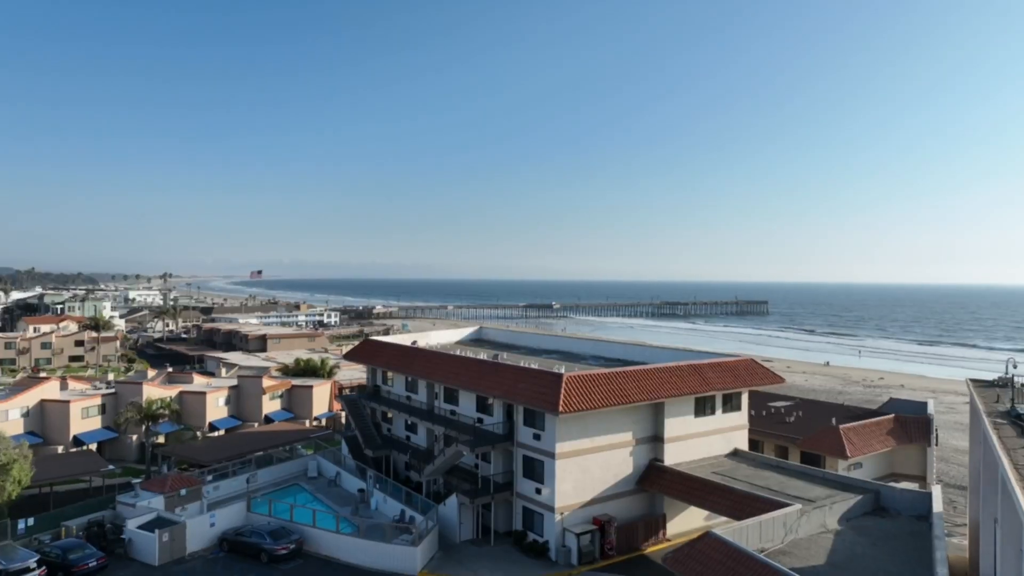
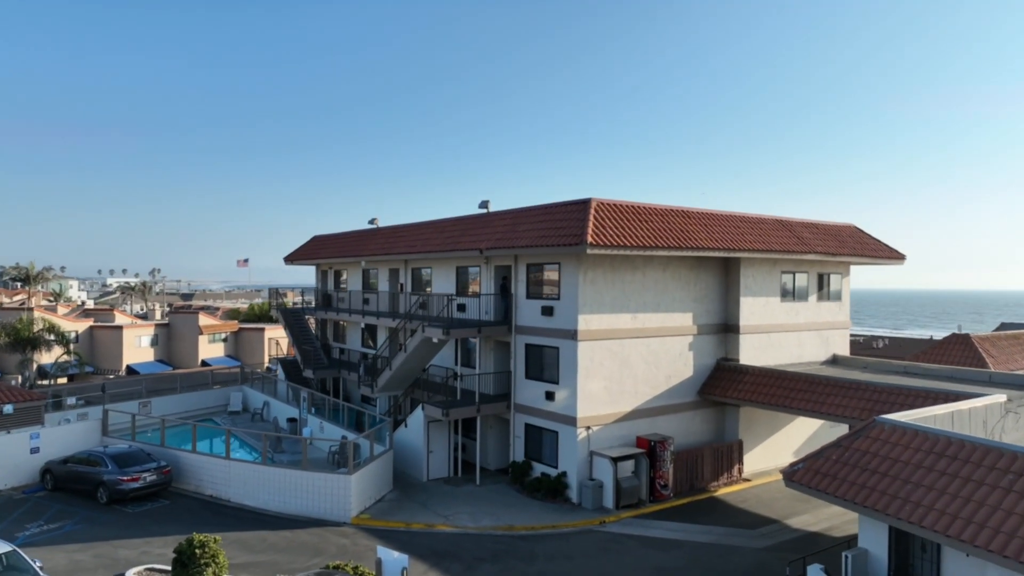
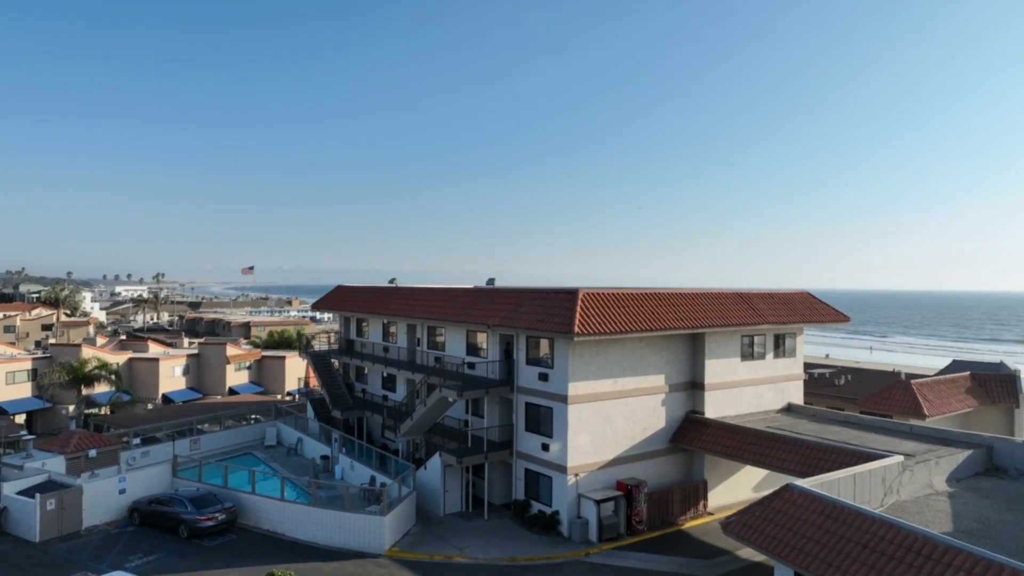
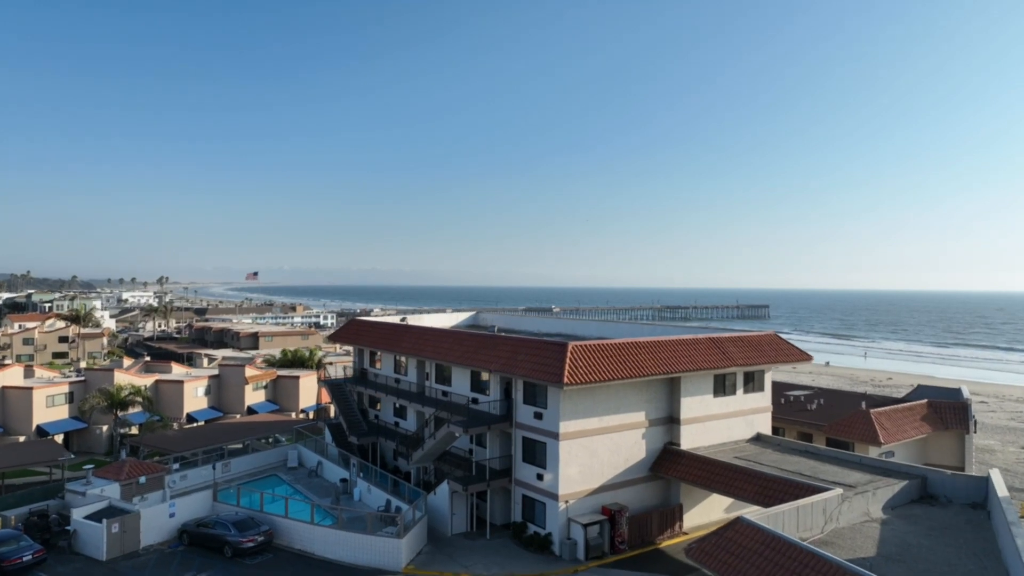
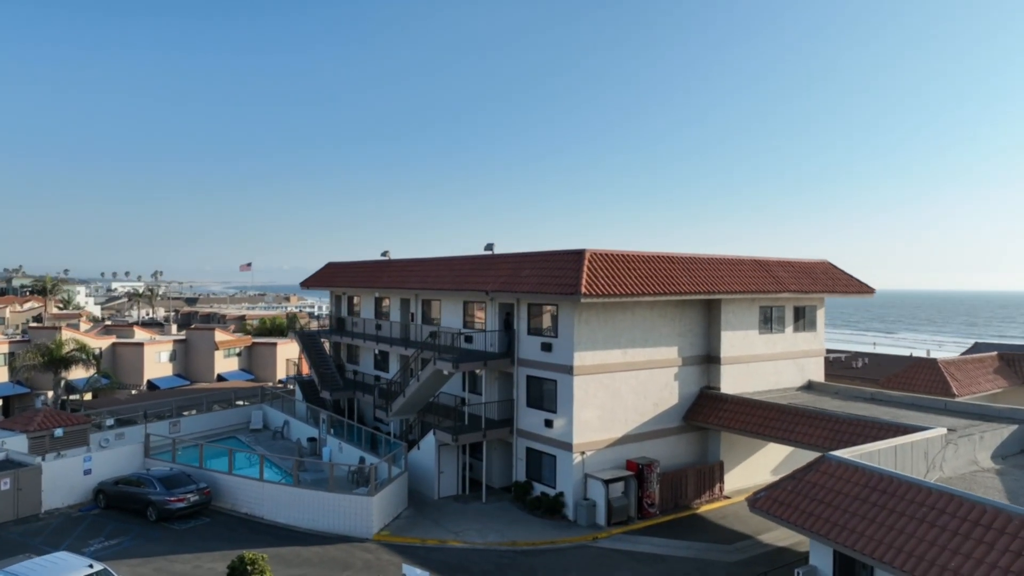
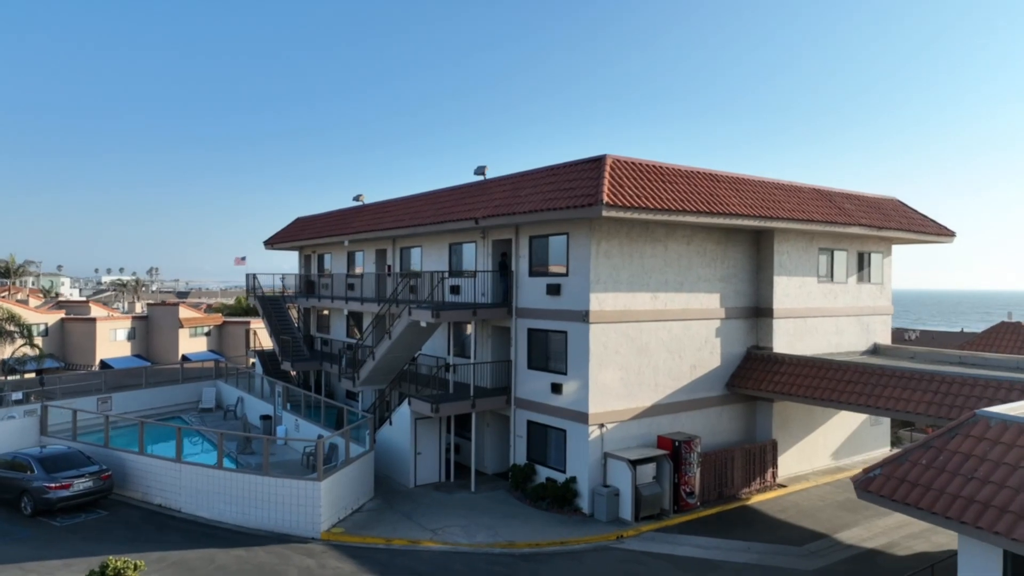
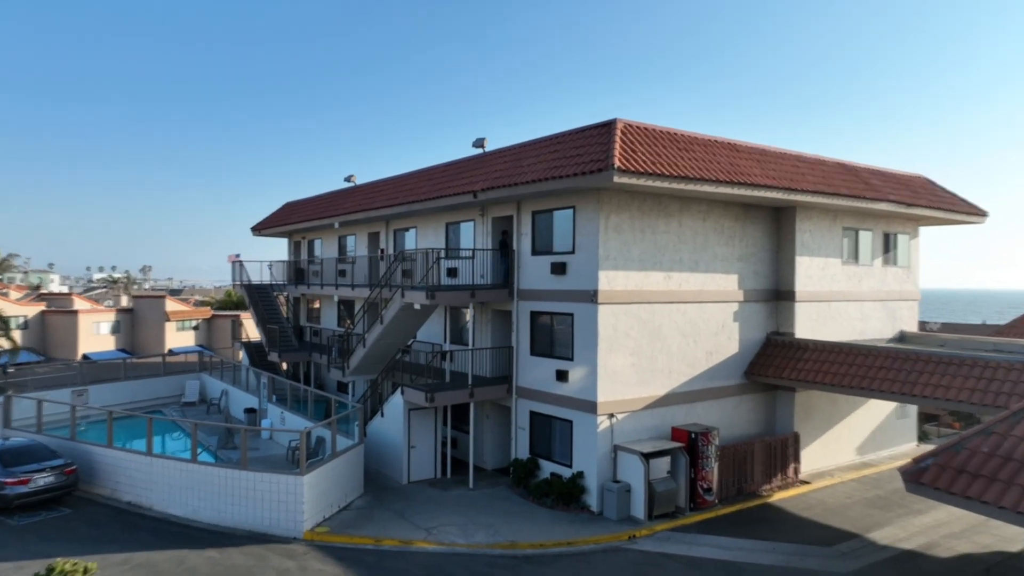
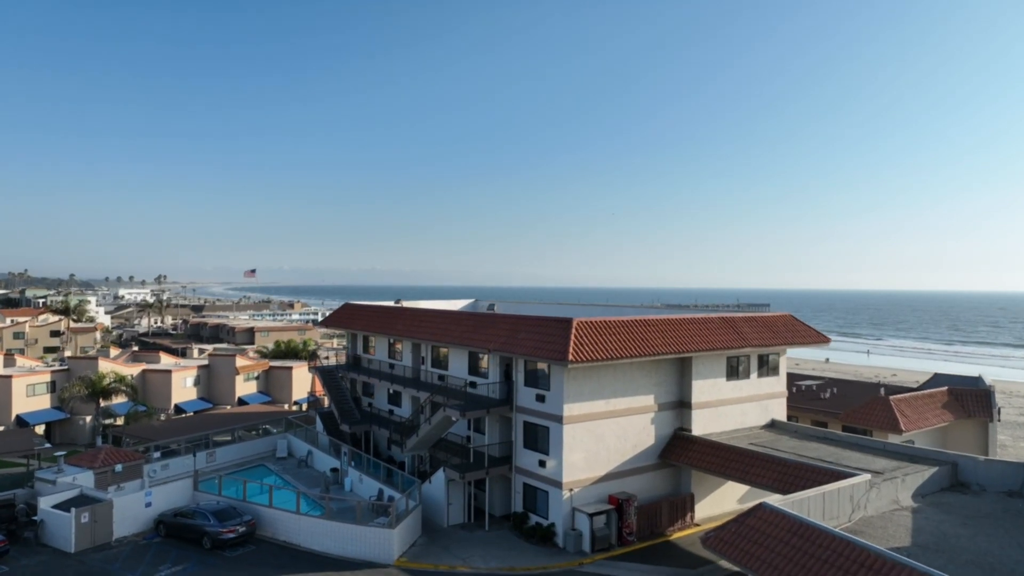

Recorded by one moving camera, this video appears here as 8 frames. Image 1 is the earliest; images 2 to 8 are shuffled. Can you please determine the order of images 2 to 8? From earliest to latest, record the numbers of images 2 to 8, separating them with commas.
4, 8, 3, 5, 2, 6, 7
